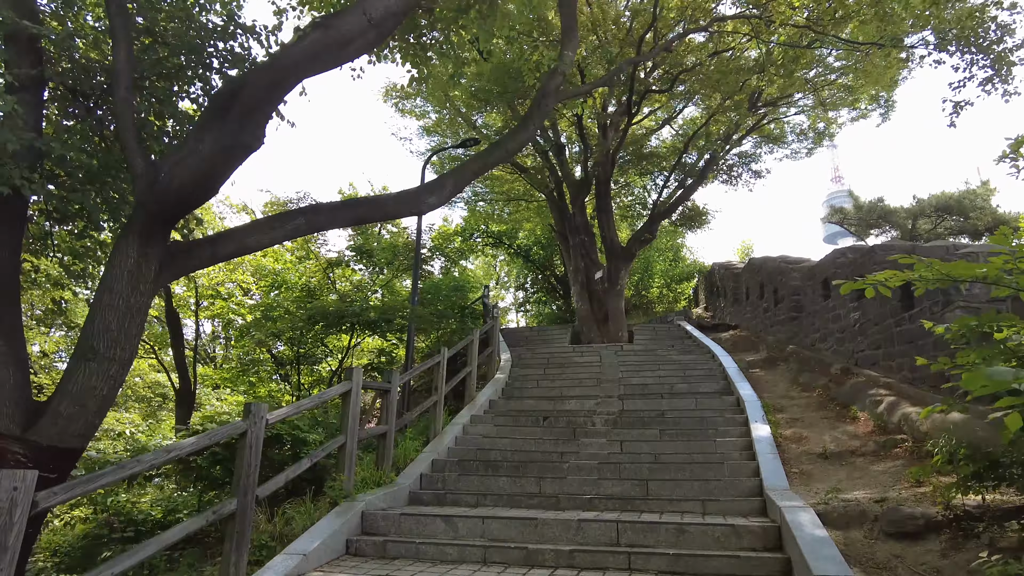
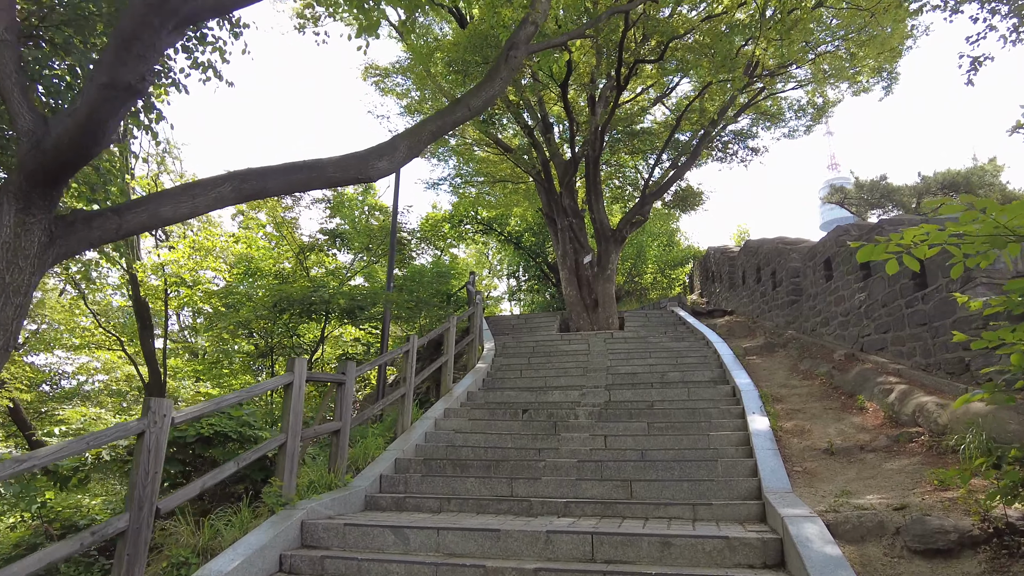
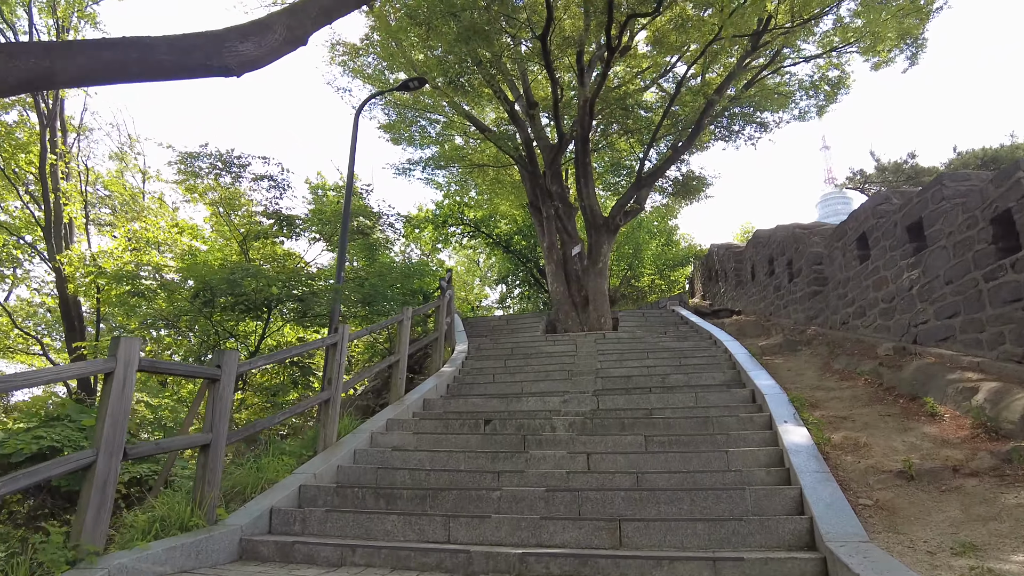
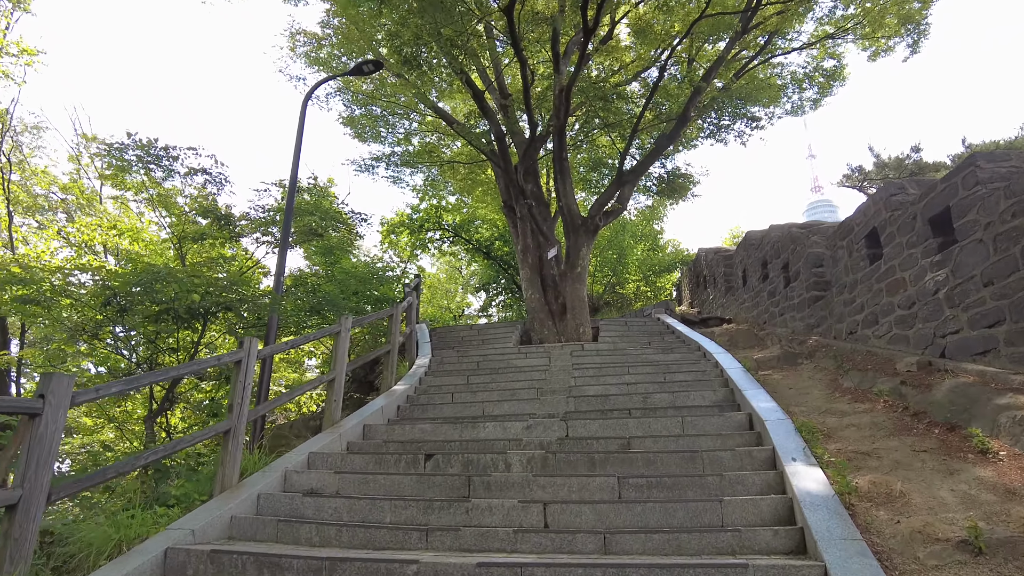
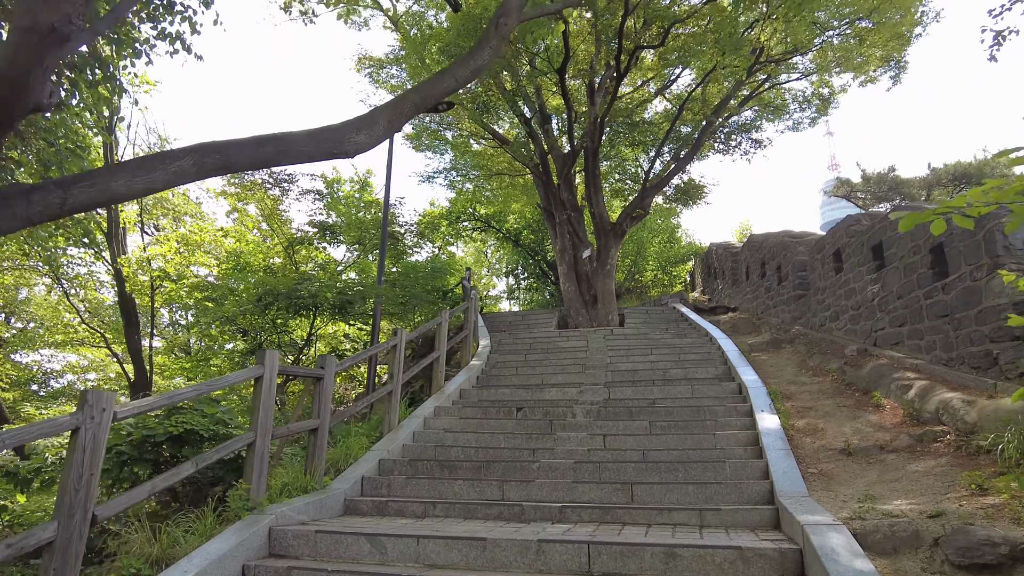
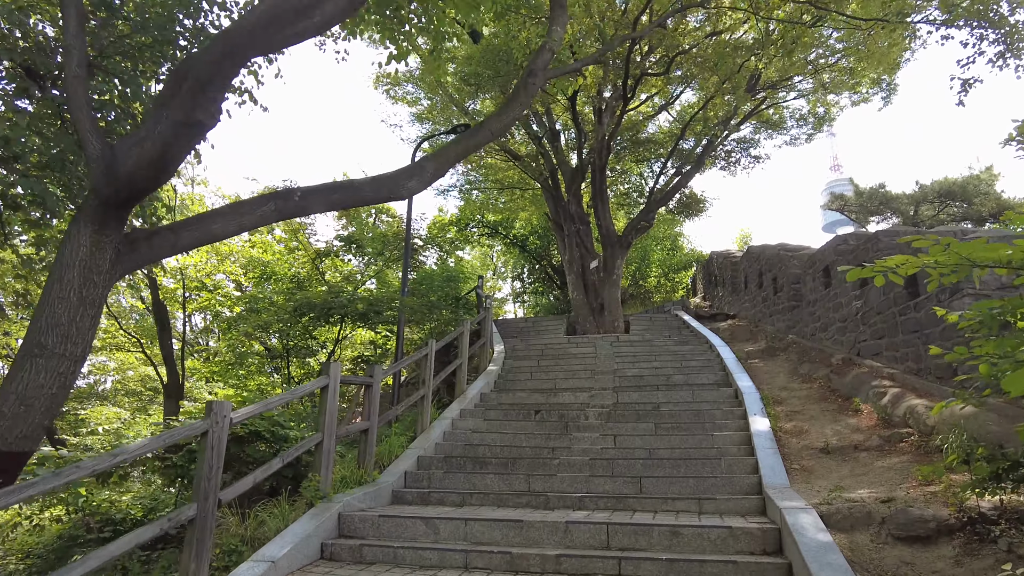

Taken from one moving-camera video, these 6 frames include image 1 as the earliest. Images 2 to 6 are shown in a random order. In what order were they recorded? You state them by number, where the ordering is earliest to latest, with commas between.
6, 2, 5, 3, 4
